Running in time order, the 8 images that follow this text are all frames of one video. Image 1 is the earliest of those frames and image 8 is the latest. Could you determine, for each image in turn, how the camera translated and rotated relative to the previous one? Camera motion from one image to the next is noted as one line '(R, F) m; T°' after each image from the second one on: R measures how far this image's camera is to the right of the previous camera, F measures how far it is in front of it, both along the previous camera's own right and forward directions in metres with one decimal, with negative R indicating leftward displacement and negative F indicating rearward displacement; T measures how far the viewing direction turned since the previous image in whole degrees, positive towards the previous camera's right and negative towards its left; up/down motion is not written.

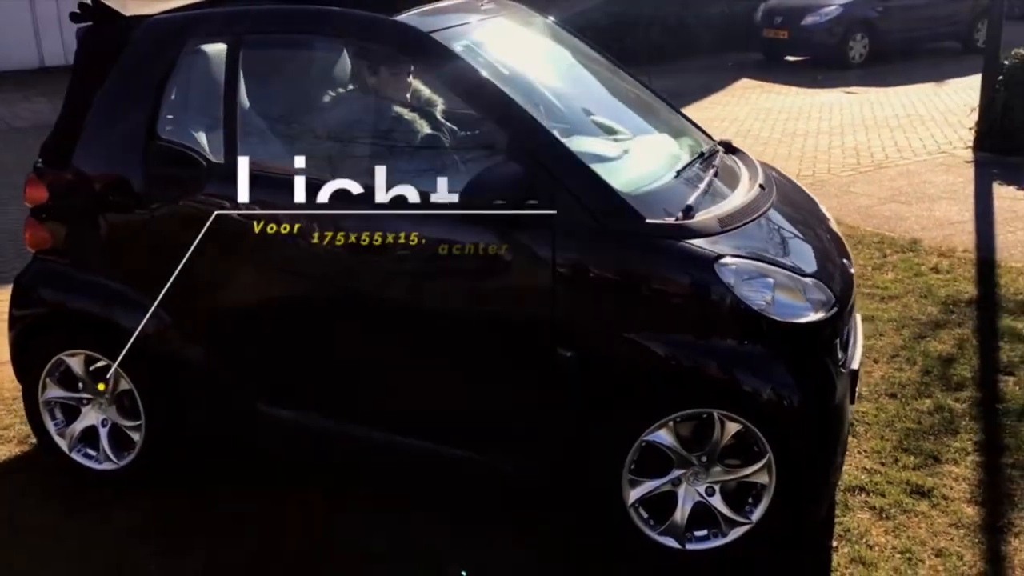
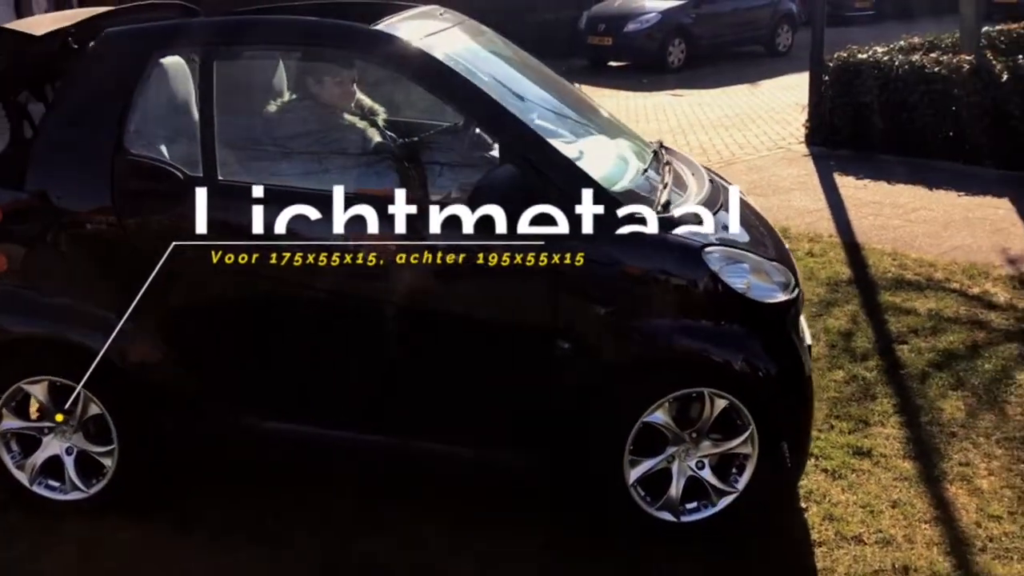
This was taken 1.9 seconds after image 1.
(-0.5, 0.0) m; +10°
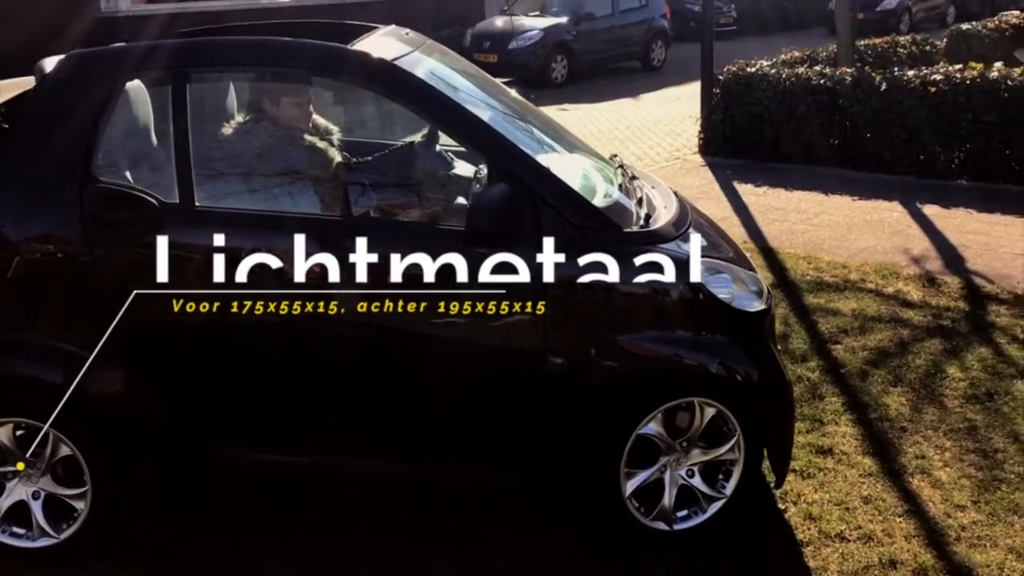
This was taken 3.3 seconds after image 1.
(-0.4, +0.1) m; +7°
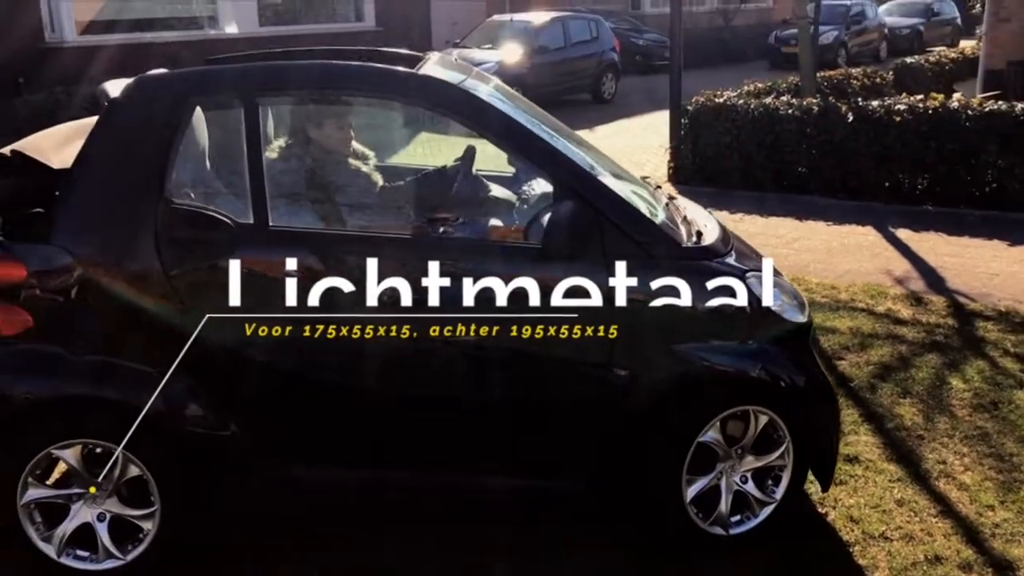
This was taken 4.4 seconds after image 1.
(-0.4, -0.1) m; +3°
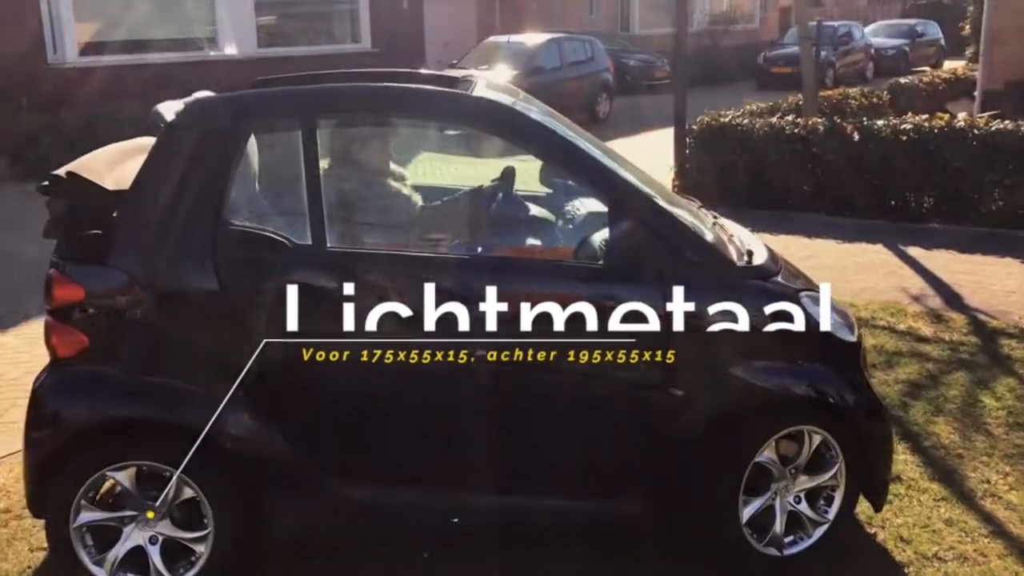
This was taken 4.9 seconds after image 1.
(-0.2, 0.0) m; 0°
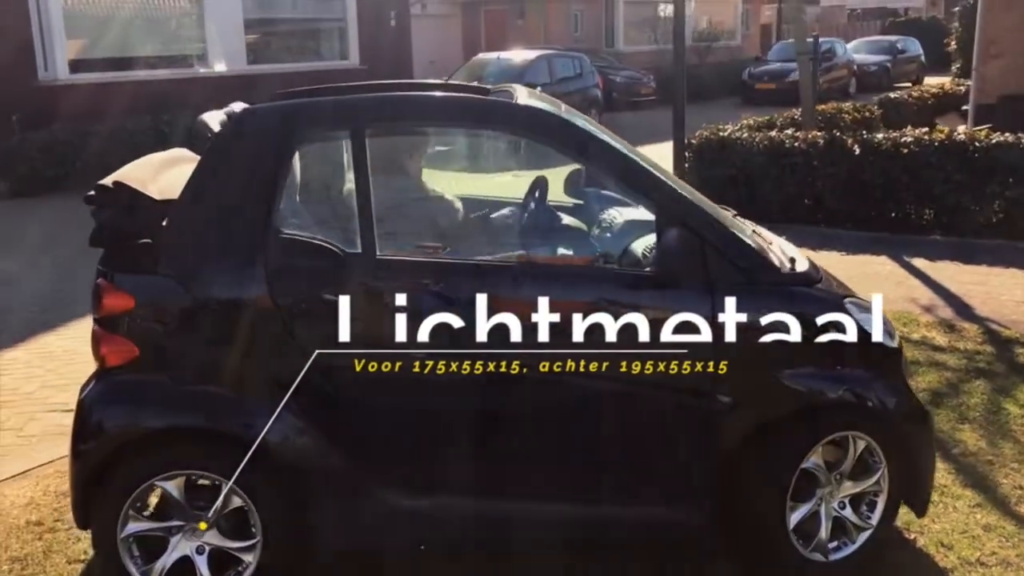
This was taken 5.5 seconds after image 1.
(-0.2, 0.0) m; 0°
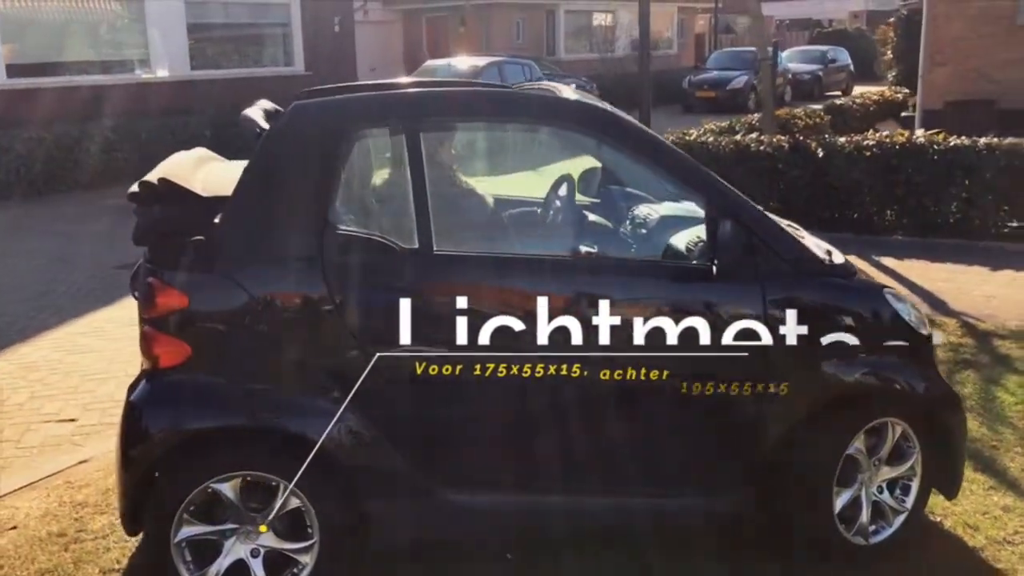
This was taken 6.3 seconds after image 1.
(-0.4, 0.0) m; +3°
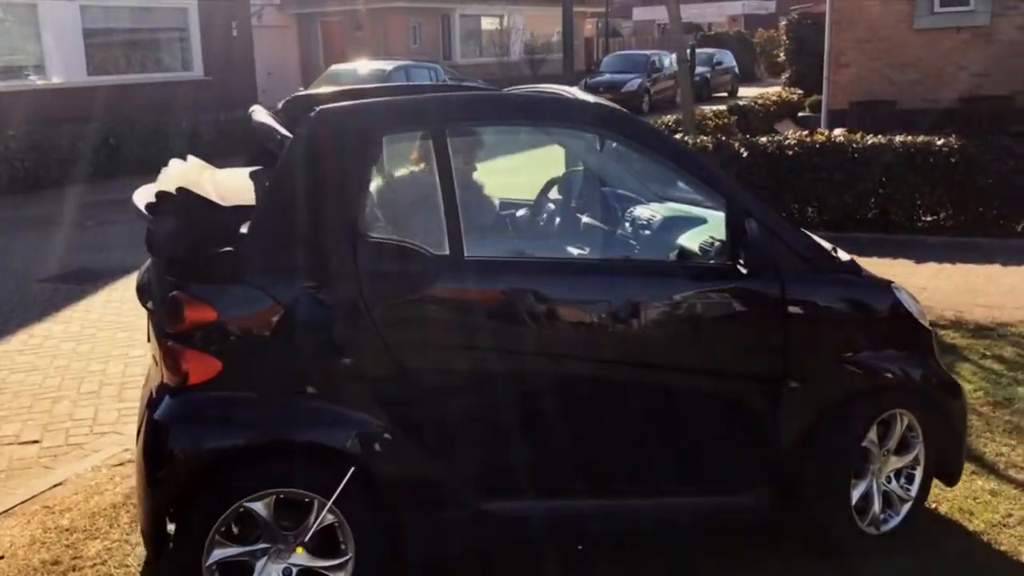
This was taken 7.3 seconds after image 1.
(-0.4, 0.0) m; +5°
